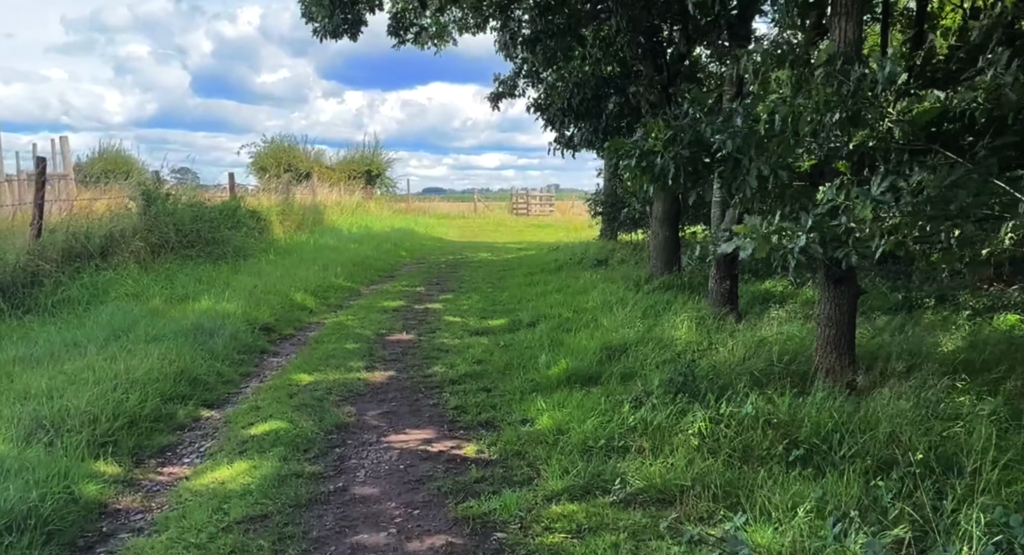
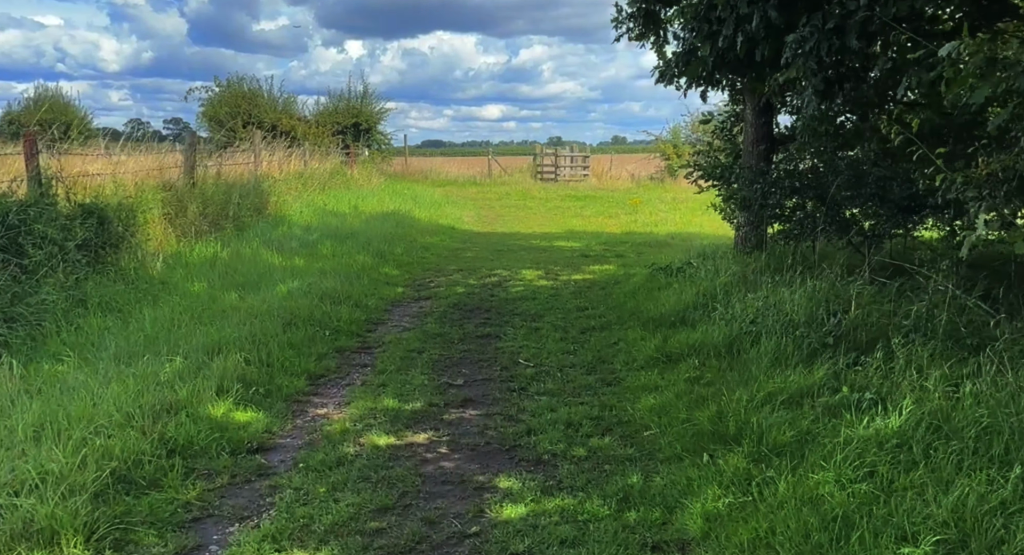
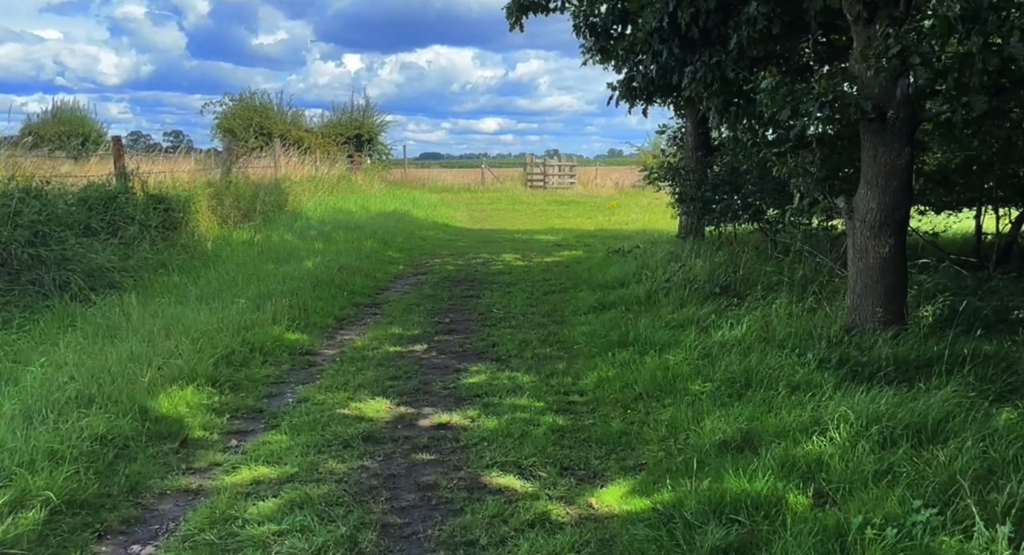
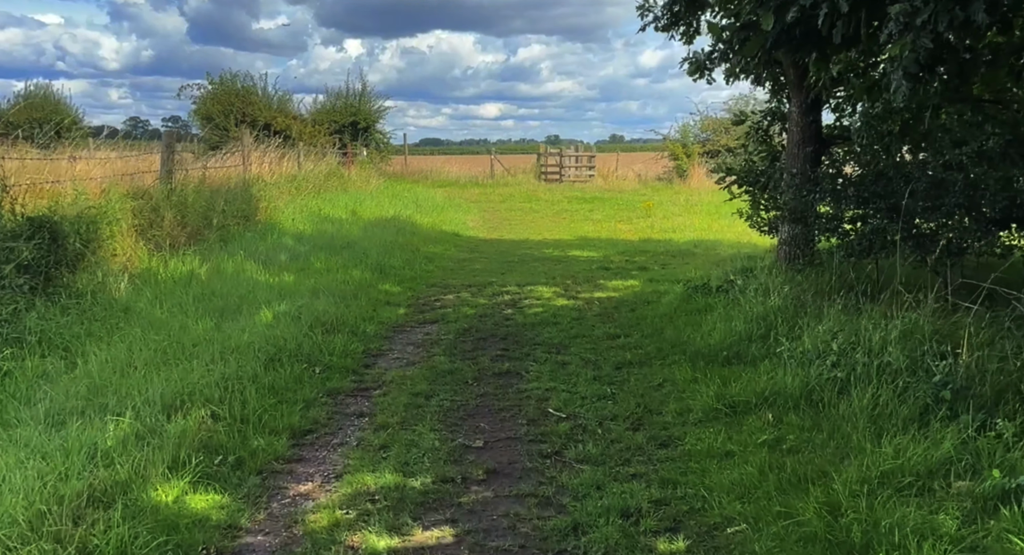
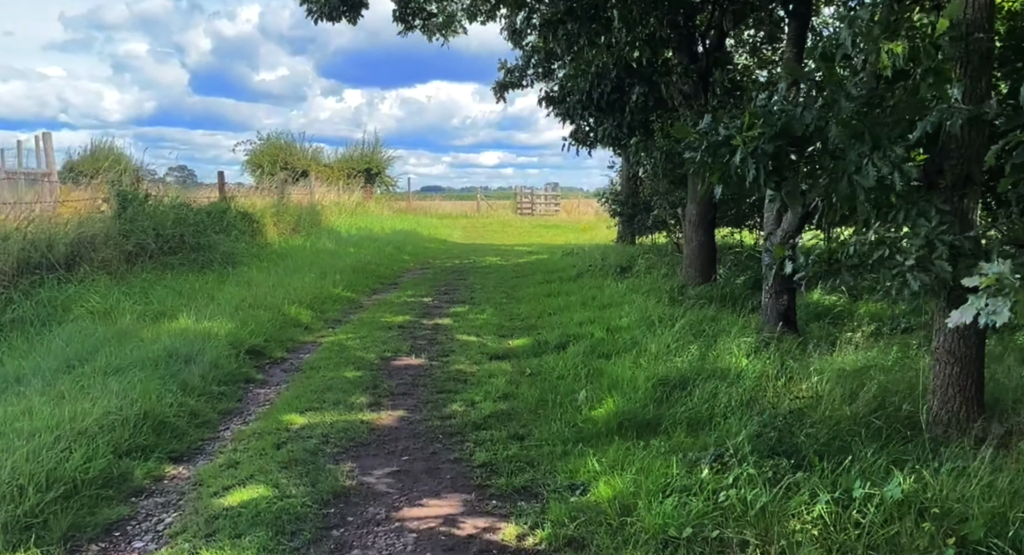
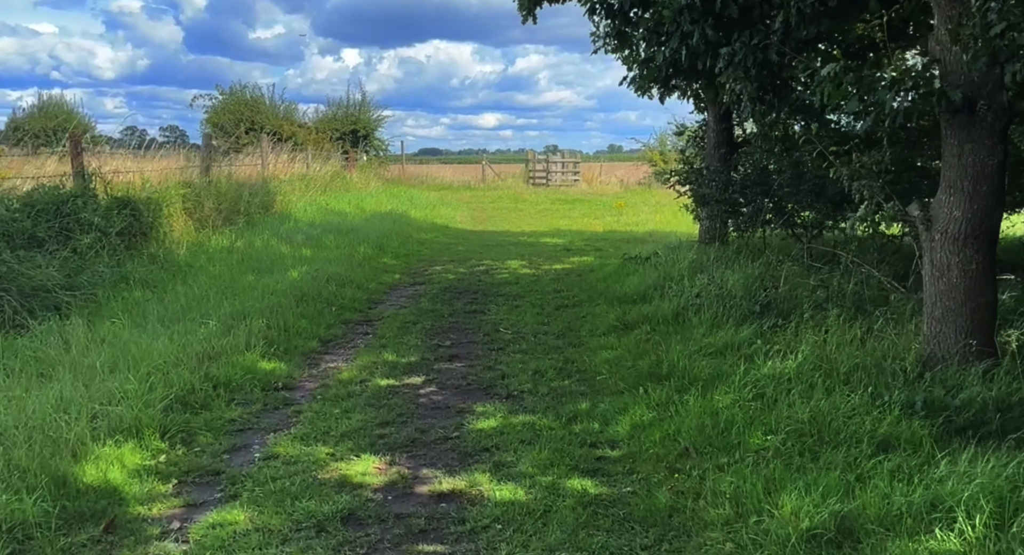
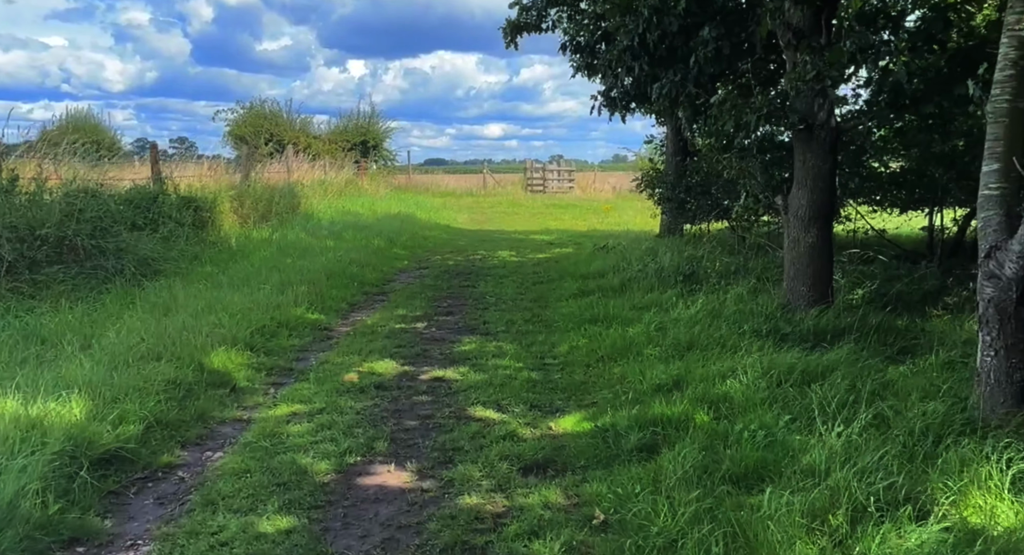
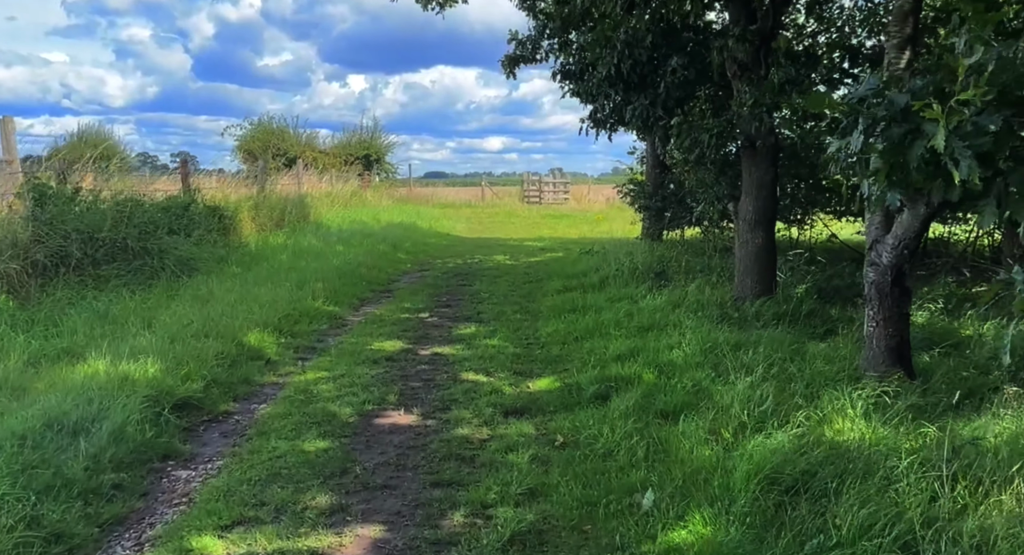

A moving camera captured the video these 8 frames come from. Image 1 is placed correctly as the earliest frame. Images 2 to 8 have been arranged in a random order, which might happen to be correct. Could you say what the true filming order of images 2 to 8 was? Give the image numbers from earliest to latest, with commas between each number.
5, 8, 7, 3, 6, 2, 4
